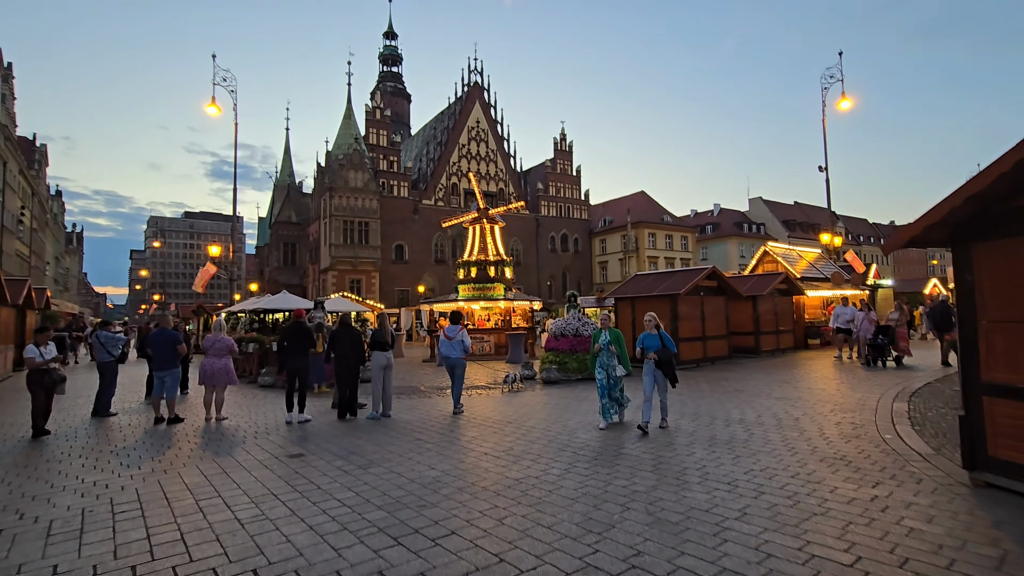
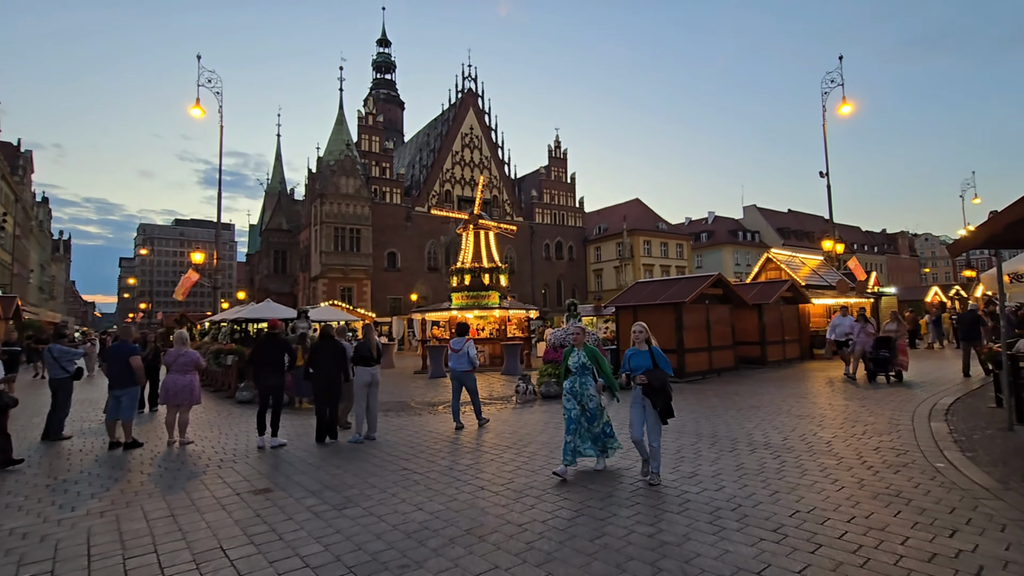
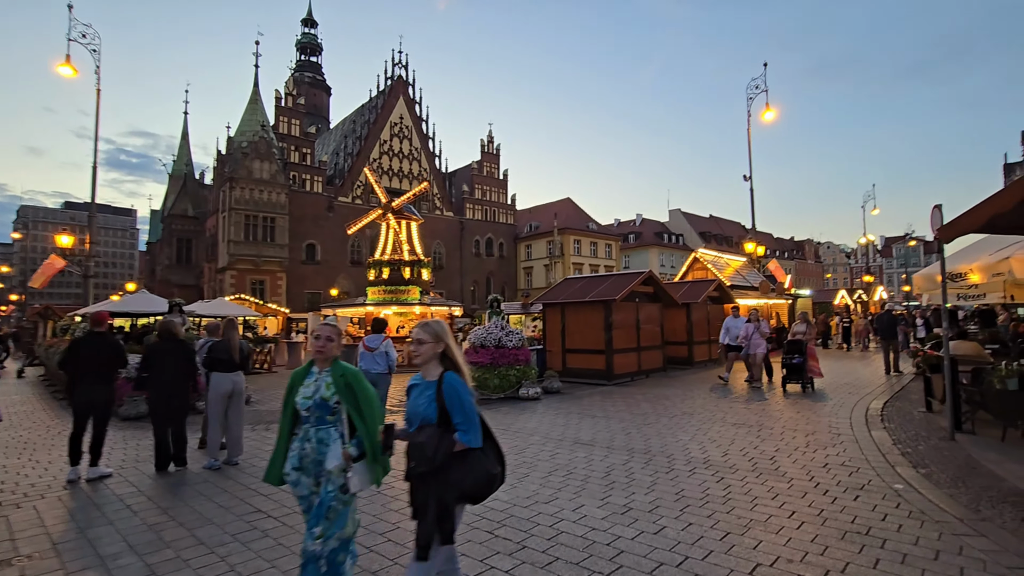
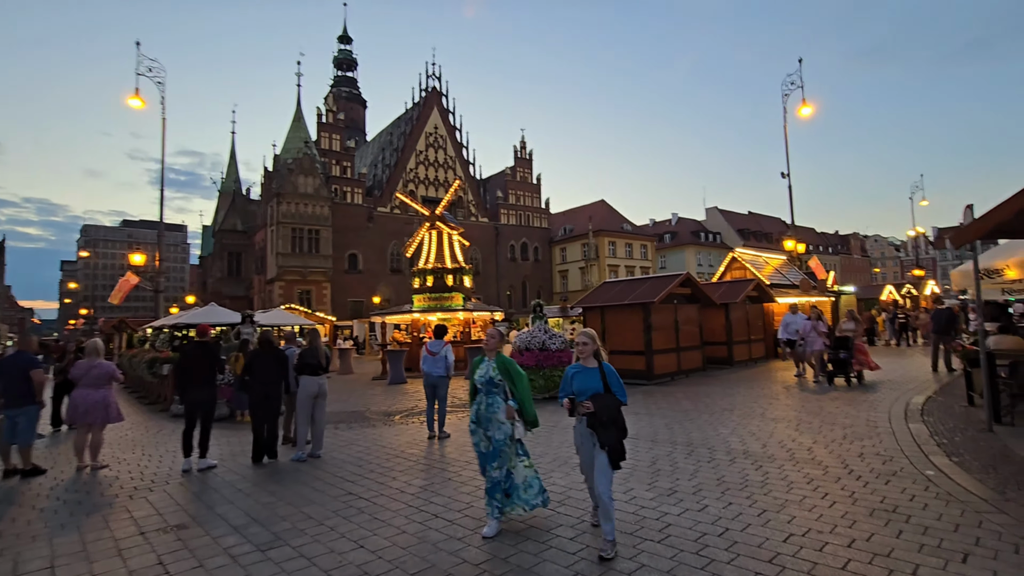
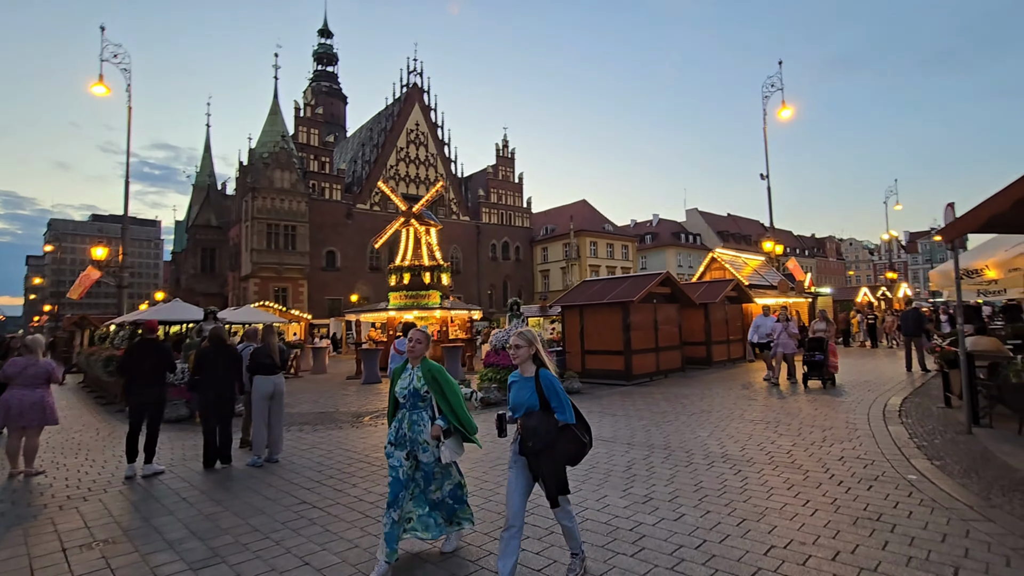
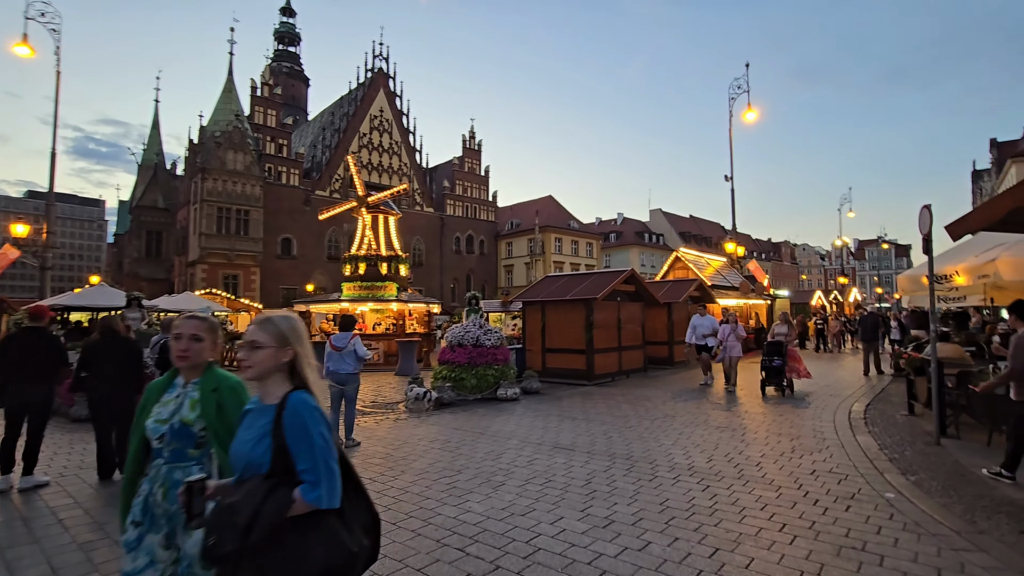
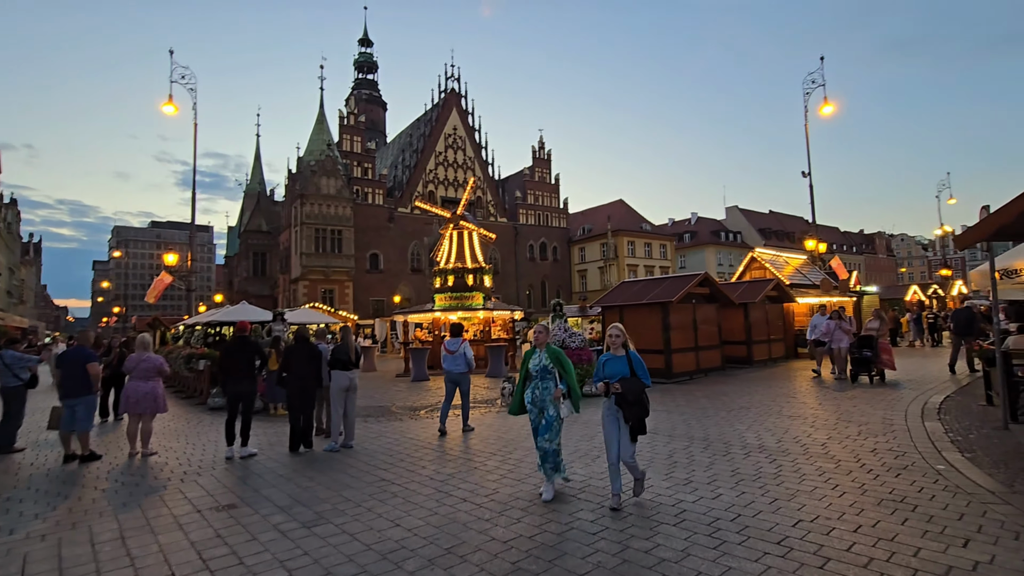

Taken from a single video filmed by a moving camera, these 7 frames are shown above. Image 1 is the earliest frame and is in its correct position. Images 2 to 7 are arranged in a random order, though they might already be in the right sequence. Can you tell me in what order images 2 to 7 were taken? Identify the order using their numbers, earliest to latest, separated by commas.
2, 7, 4, 5, 3, 6
